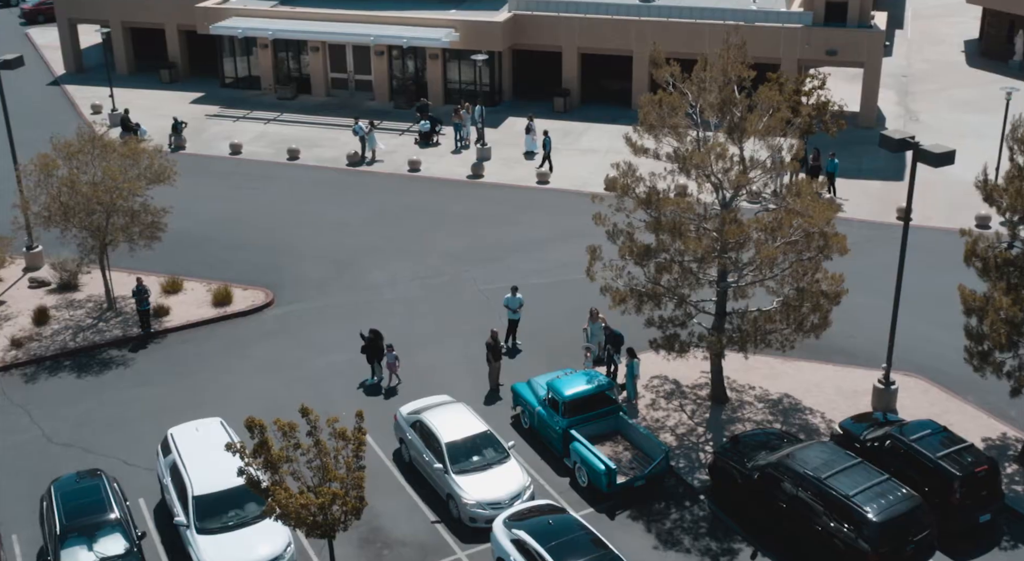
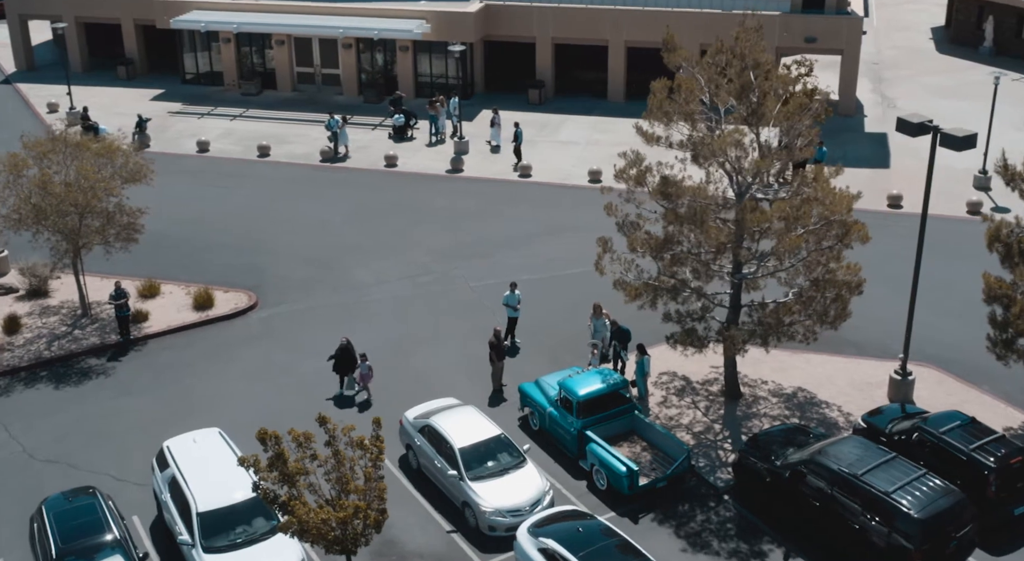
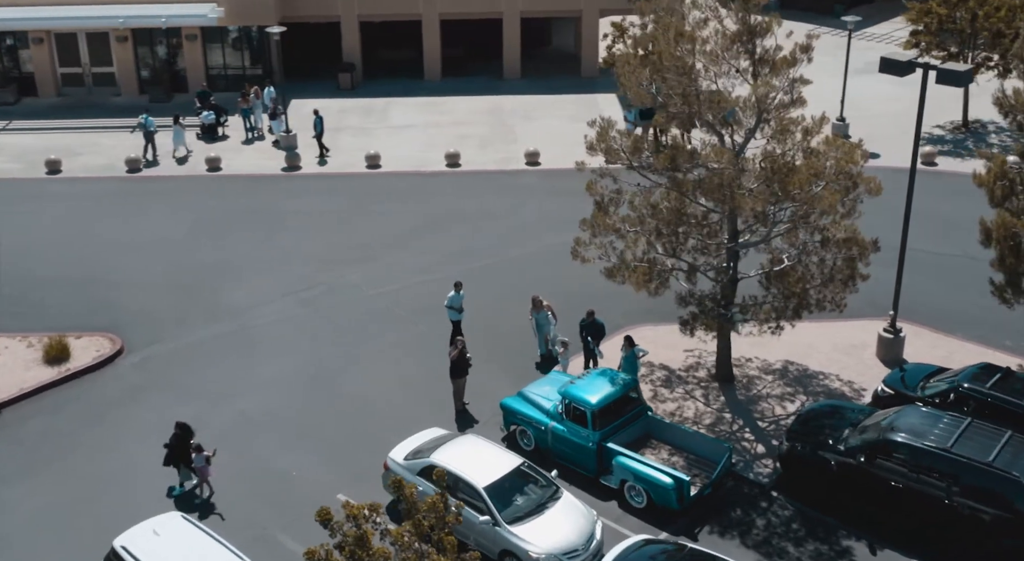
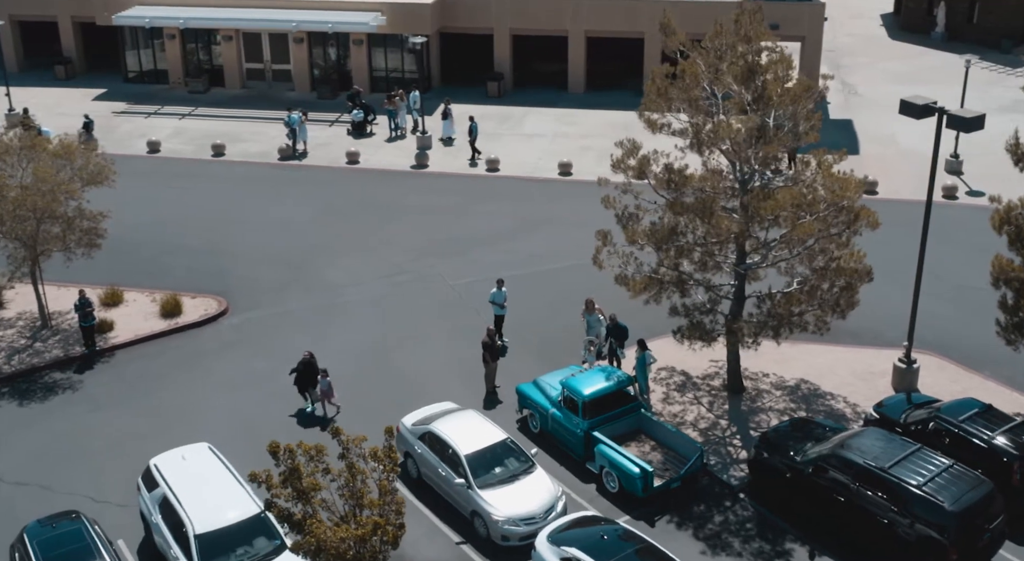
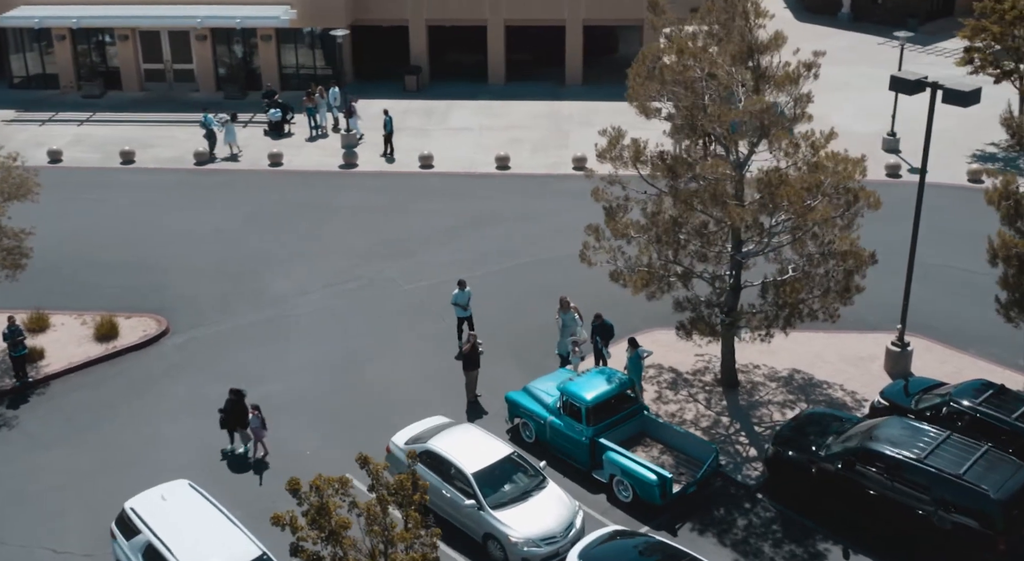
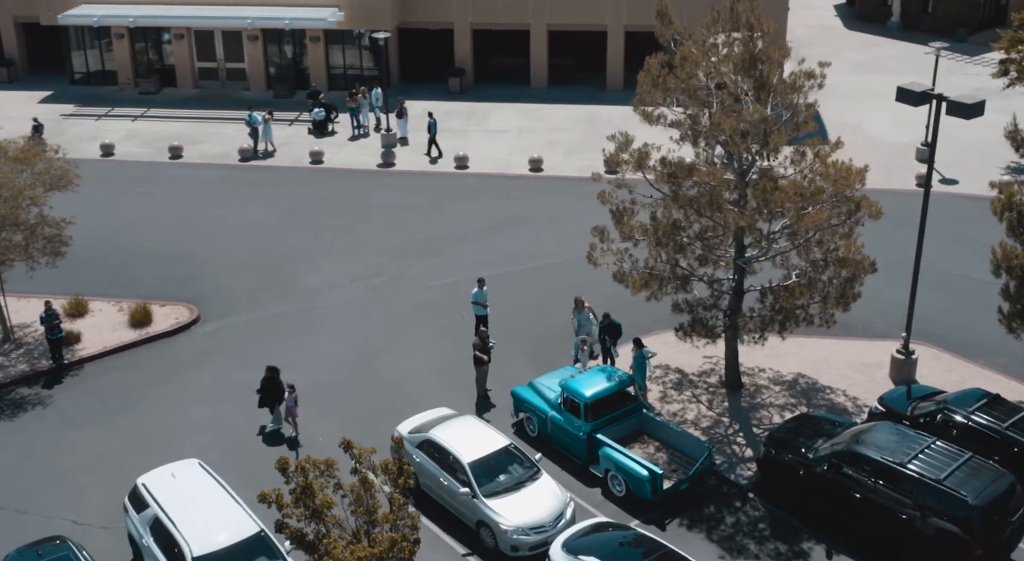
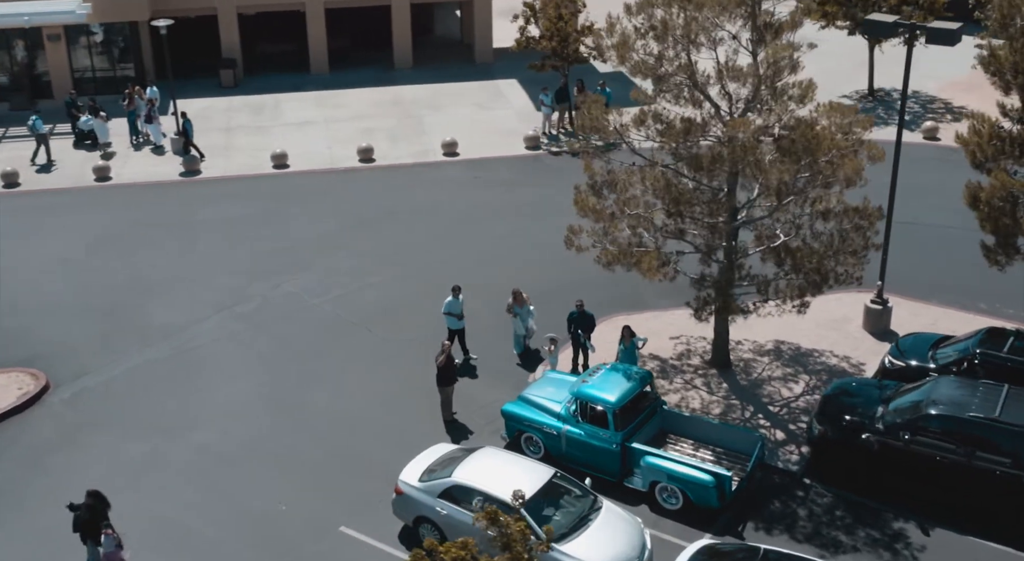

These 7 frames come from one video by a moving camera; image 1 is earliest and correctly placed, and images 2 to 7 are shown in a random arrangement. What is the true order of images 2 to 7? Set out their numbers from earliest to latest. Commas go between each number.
2, 4, 6, 5, 3, 7
